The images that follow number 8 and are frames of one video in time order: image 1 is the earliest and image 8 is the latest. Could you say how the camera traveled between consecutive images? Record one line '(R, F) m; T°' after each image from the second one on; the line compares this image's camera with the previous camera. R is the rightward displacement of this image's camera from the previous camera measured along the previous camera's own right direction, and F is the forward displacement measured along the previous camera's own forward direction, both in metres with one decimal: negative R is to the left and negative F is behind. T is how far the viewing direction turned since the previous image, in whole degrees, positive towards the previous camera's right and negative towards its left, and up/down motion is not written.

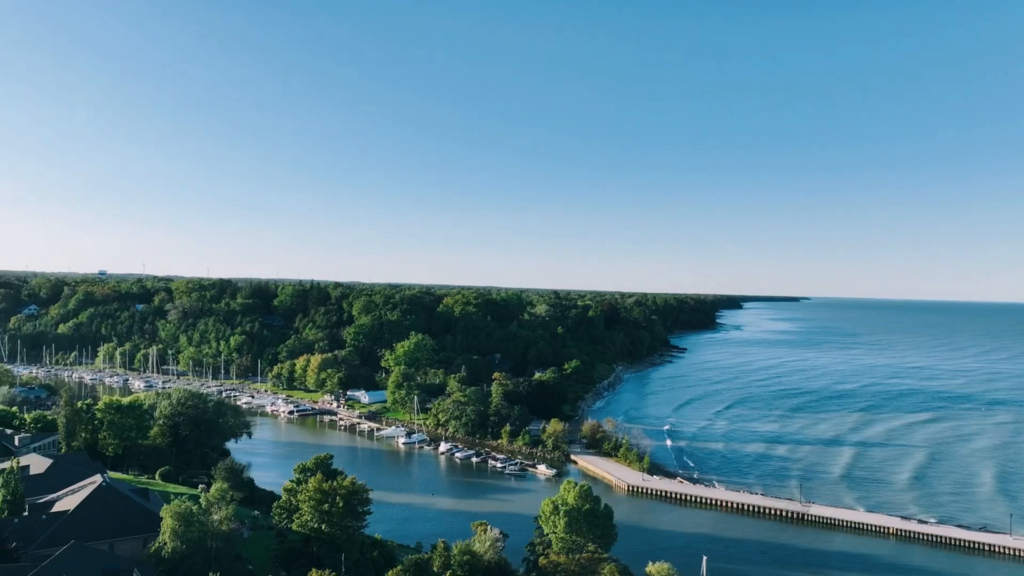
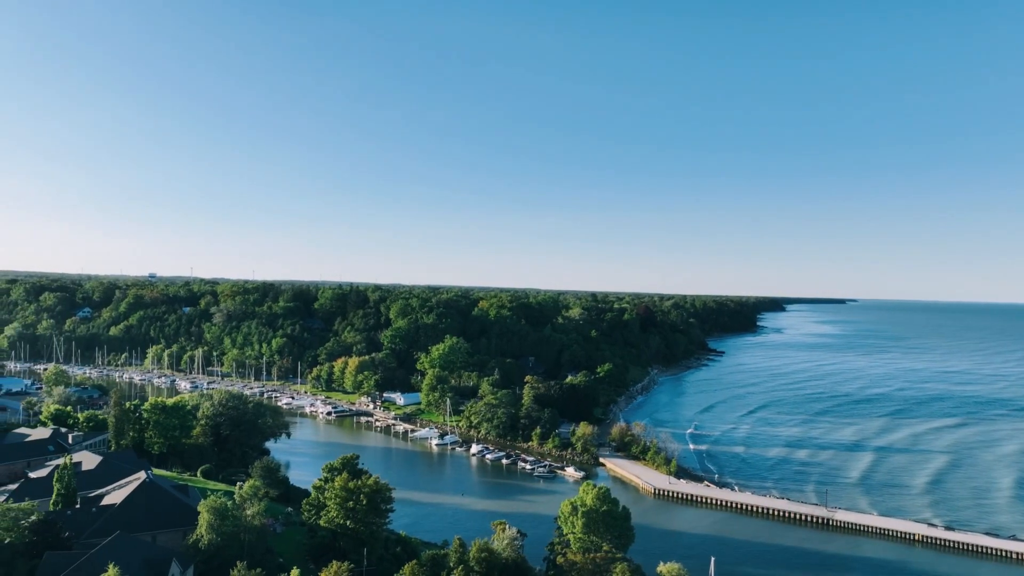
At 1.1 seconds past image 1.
(+0.6, -0.6) m; -3°
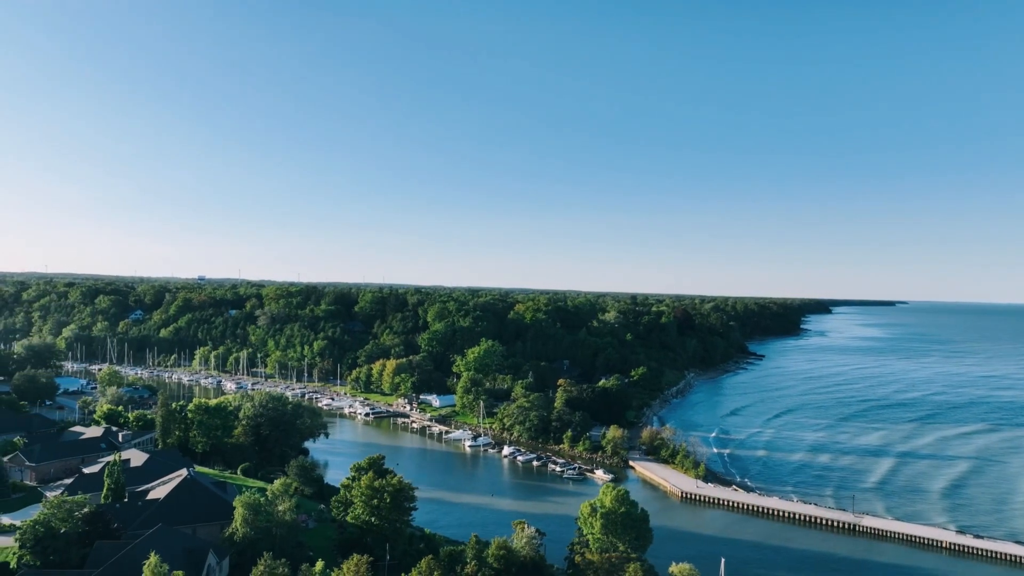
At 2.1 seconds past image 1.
(+0.6, -0.6) m; -3°
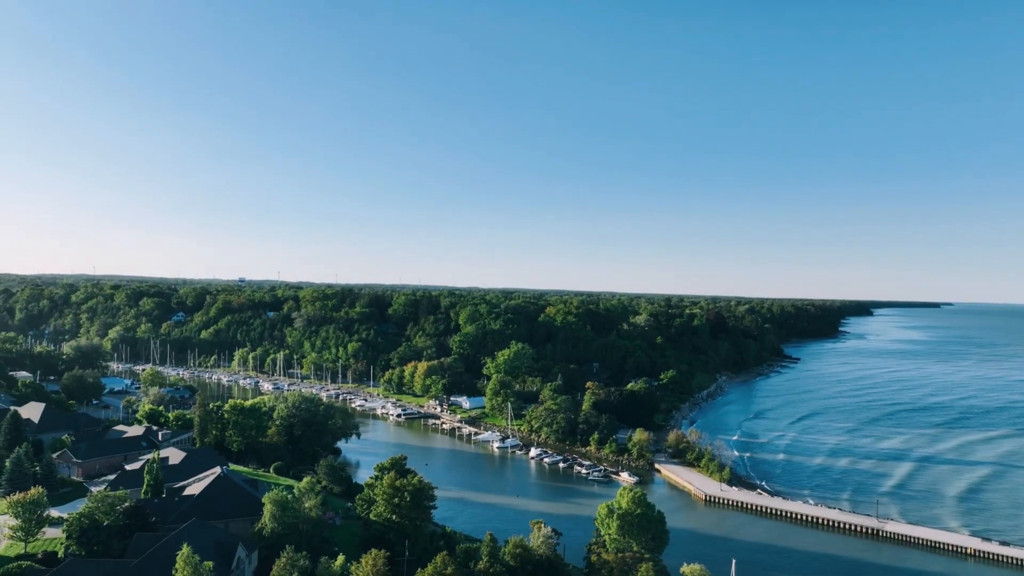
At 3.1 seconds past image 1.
(+0.5, -0.5) m; -3°
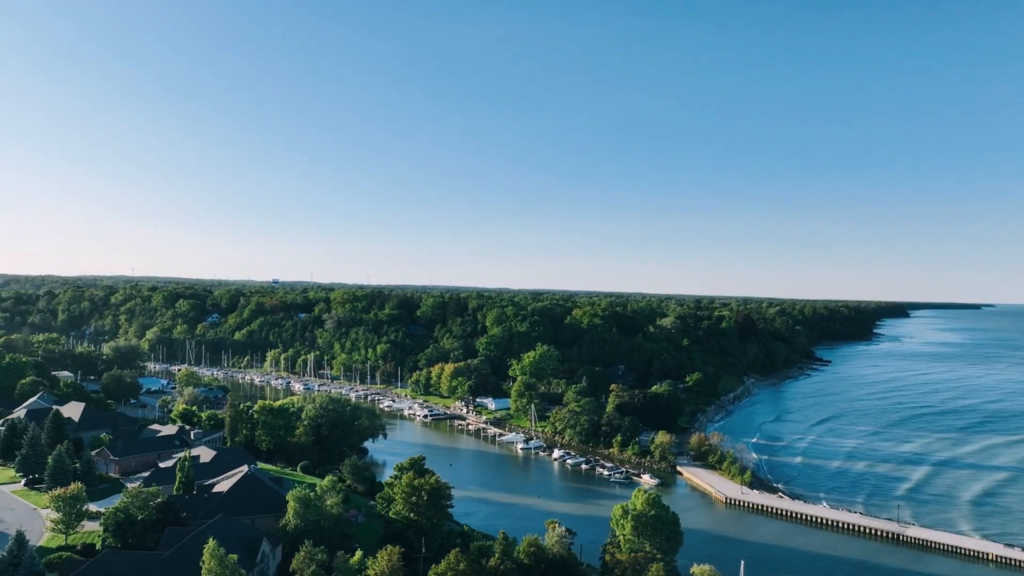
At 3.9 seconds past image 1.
(+0.4, -0.5) m; -2°
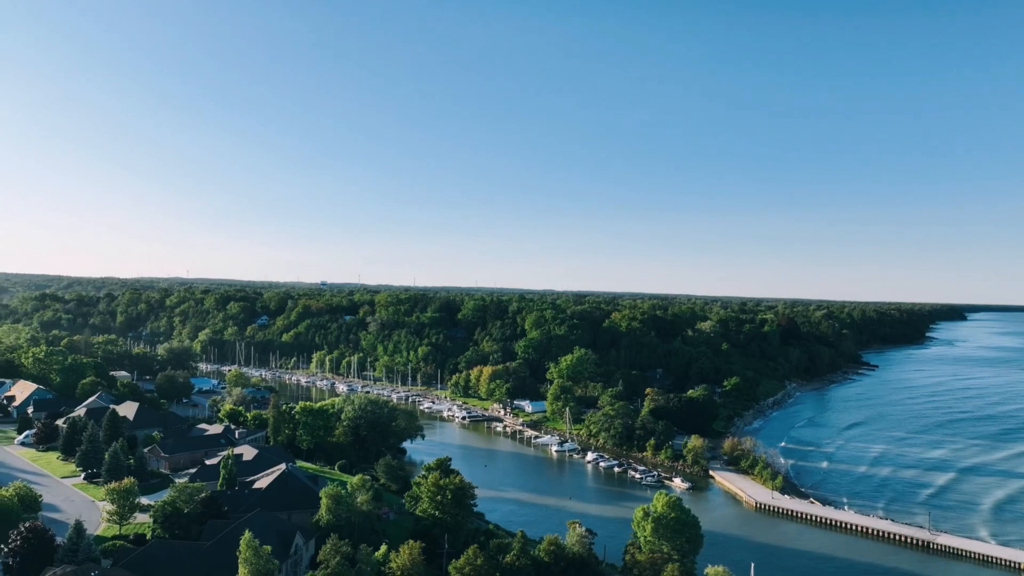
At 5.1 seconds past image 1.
(+0.7, -0.7) m; -4°
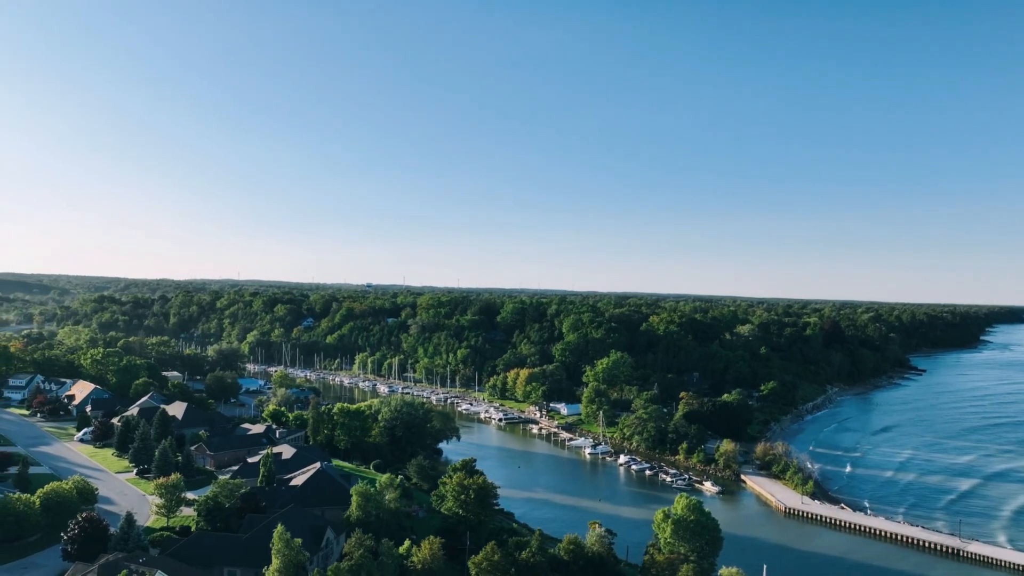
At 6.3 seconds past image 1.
(+0.6, -0.7) m; -4°
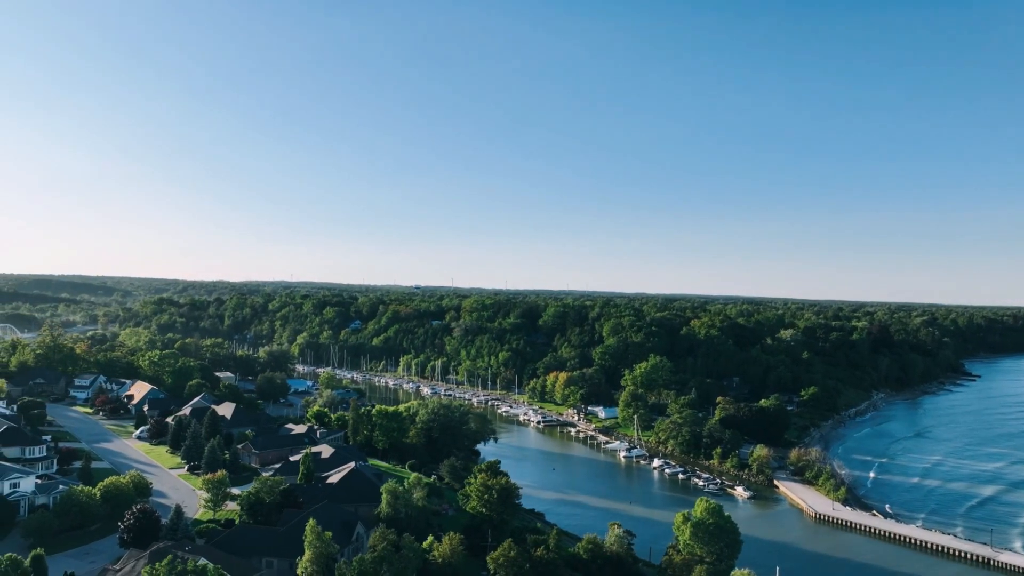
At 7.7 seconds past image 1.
(+0.8, -0.9) m; -4°
